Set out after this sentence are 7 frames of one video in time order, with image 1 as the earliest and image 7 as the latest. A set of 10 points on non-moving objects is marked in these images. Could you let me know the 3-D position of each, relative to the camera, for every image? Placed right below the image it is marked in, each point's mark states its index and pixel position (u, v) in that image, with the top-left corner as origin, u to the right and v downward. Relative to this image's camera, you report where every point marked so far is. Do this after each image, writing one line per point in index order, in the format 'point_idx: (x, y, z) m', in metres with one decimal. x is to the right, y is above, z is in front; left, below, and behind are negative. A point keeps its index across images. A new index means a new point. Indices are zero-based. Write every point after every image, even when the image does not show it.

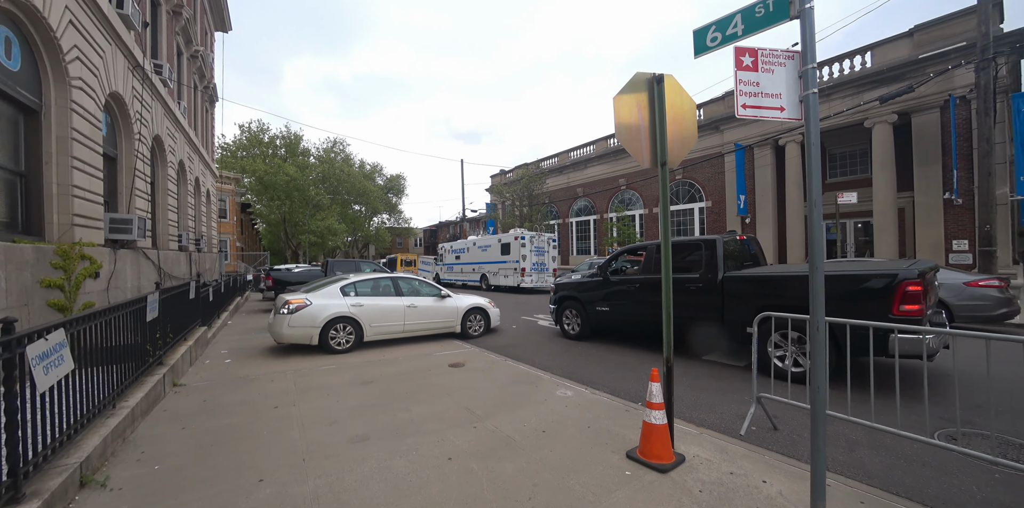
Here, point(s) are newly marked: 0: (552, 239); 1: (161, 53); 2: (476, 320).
0: (+2.2, +0.8, +19.8) m
1: (-10.8, +6.2, +11.1) m
2: (-0.8, -1.6, +8.6) m
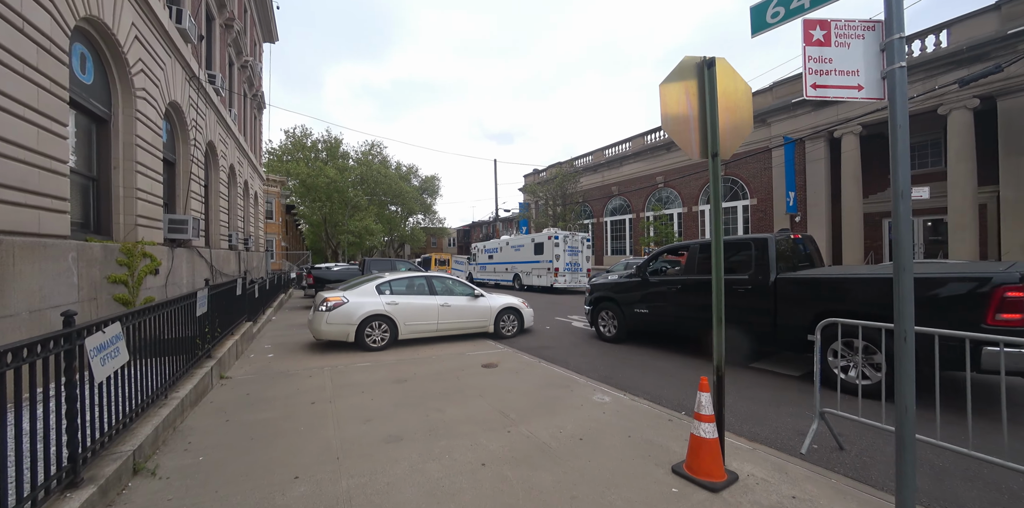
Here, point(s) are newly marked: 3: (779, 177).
0: (+3.9, +0.8, +19.4) m
1: (-9.7, +6.2, +11.8) m
2: (0.0, -1.6, +8.5) m
3: (+12.5, +3.6, +16.7) m
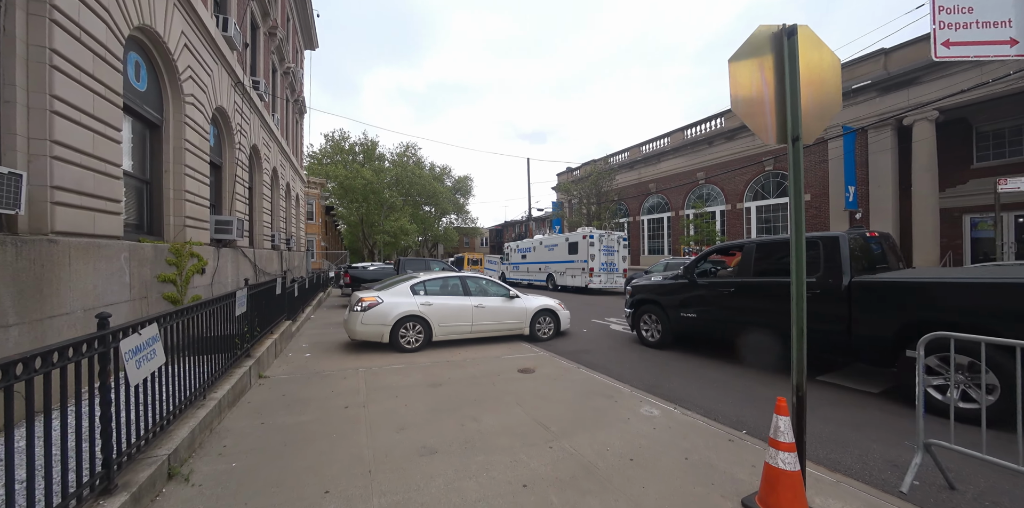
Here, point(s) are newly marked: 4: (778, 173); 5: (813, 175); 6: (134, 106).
0: (+5.6, +0.8, +18.7) m
1: (-8.6, +6.3, +12.3) m
2: (+0.8, -1.6, +8.2) m
3: (+14.0, +3.6, +15.3) m
4: (+12.9, +3.9, +17.5) m
5: (+13.6, +3.6, +16.1) m
6: (-6.0, +2.4, +5.8) m
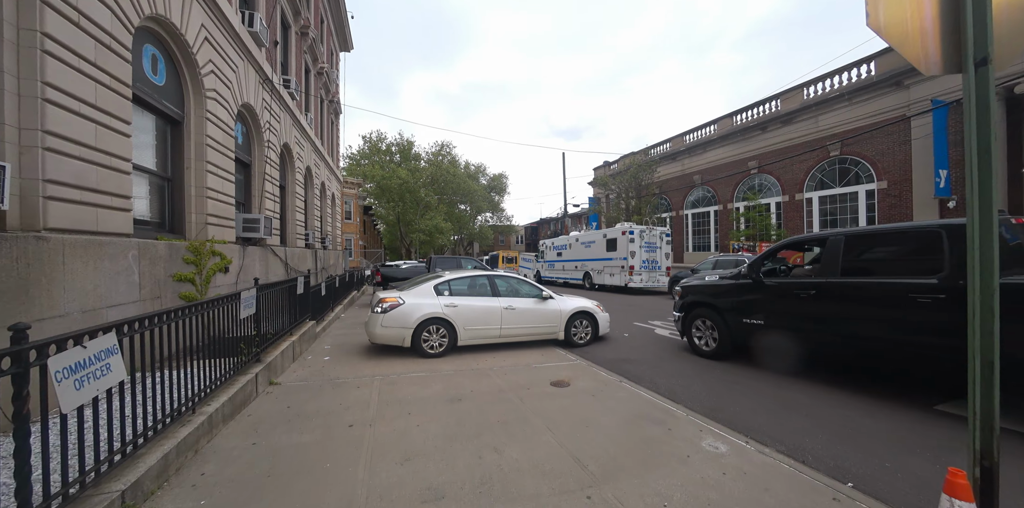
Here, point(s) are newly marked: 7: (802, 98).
0: (+7.3, +1.0, +17.3) m
1: (-7.6, +6.3, +12.3) m
2: (+1.4, -1.5, +7.4) m
3: (+15.2, +3.8, +13.2) m
4: (+14.4, +4.1, +15.5) m
5: (+14.9, +3.7, +14.0) m
6: (-5.6, +2.4, +5.6) m
7: (+13.6, +7.3, +16.9) m
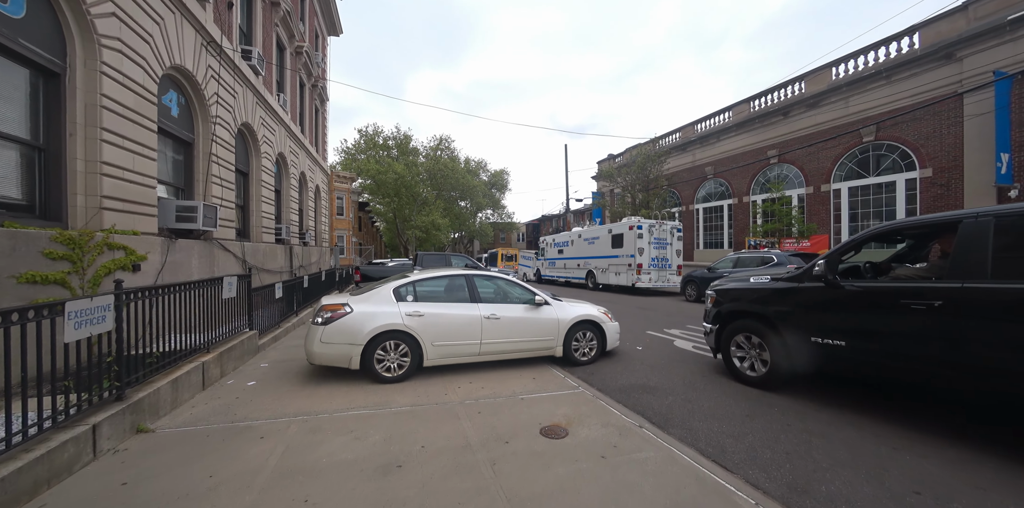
0: (+7.1, +1.1, +15.8) m
1: (-7.8, +6.4, +10.8) m
2: (+1.2, -1.4, +5.9) m
3: (+15.0, +3.9, +11.5) m
4: (+14.2, +4.2, +13.8) m
5: (+14.7, +3.8, +12.4) m
6: (-5.8, +2.5, +4.1) m
7: (+13.5, +7.4, +15.2) m
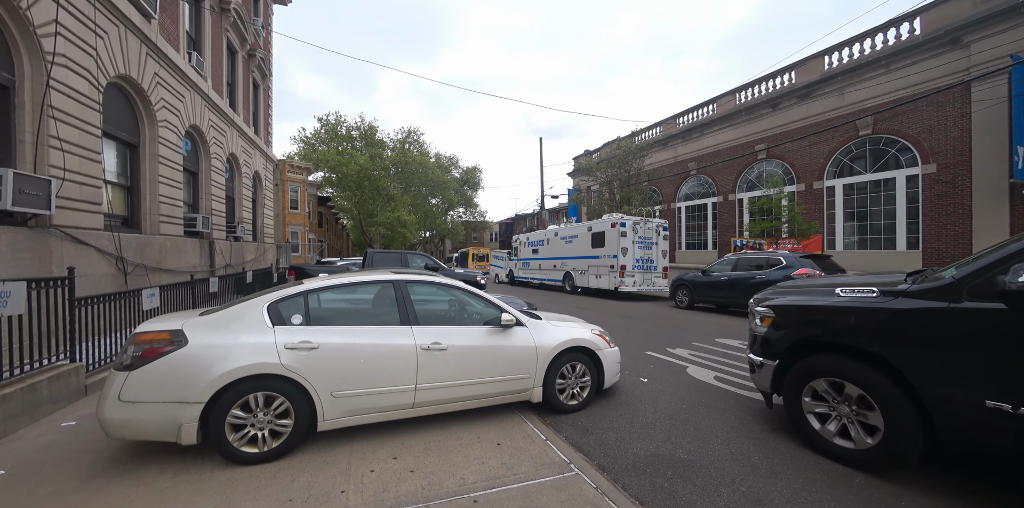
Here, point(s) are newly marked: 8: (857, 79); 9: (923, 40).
0: (+5.9, +1.1, +14.4) m
1: (-8.5, +6.5, +8.3) m
2: (+0.7, -1.4, +4.1) m
3: (+14.1, +3.8, +10.7) m
4: (+13.2, +4.1, +12.9) m
5: (+13.8, +3.8, +11.5) m
6: (-6.1, +2.6, +1.8) m
7: (+12.3, +7.4, +14.3) m
8: (+12.7, +6.4, +13.2) m
9: (+13.3, +6.9, +11.7) m
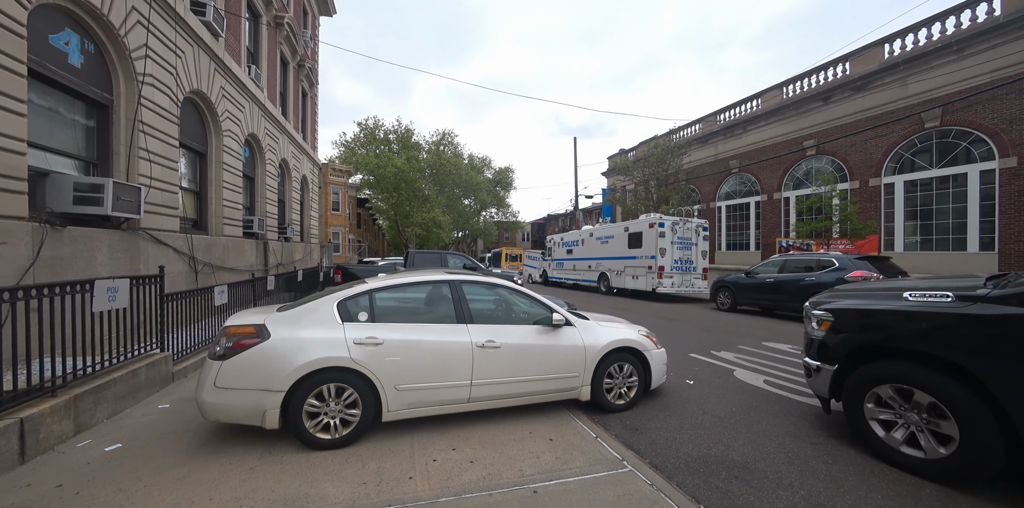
0: (+7.2, +1.1, +13.9) m
1: (-7.6, +6.5, +9.1) m
2: (+1.2, -1.4, +4.1) m
3: (+15.2, +3.8, +9.7) m
4: (+14.4, +4.1, +12.0) m
5: (+14.9, +3.7, +10.5) m
6: (-5.8, +2.6, +2.4) m
7: (+13.7, +7.3, +13.4) m
8: (+13.9, +6.4, +12.2) m
9: (+14.4, +6.9, +10.7) m
